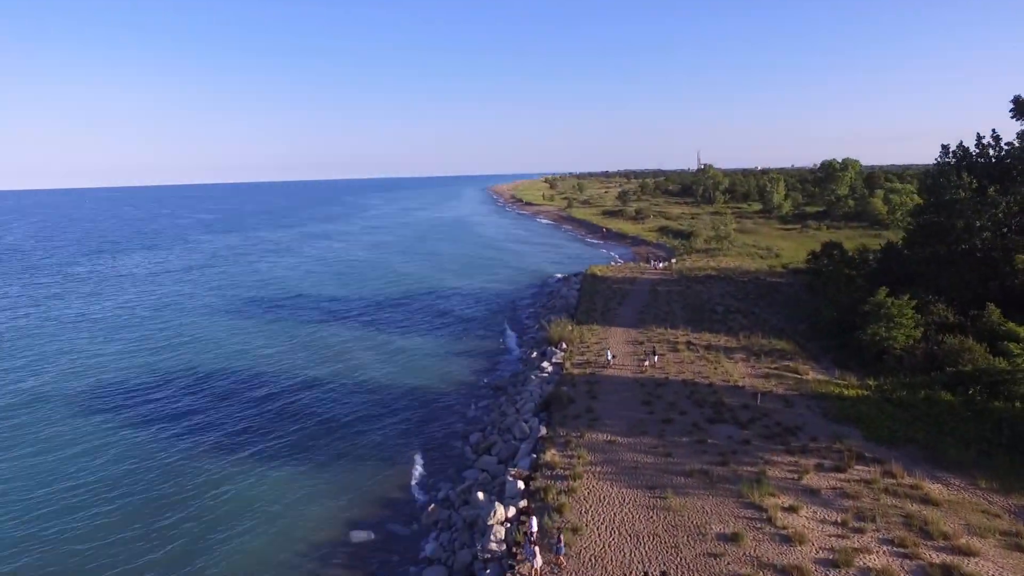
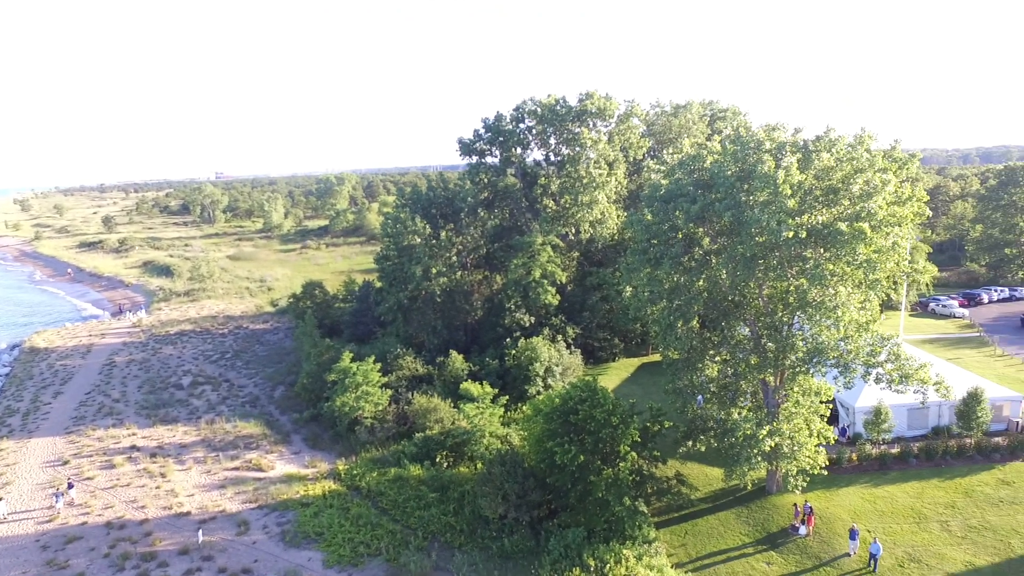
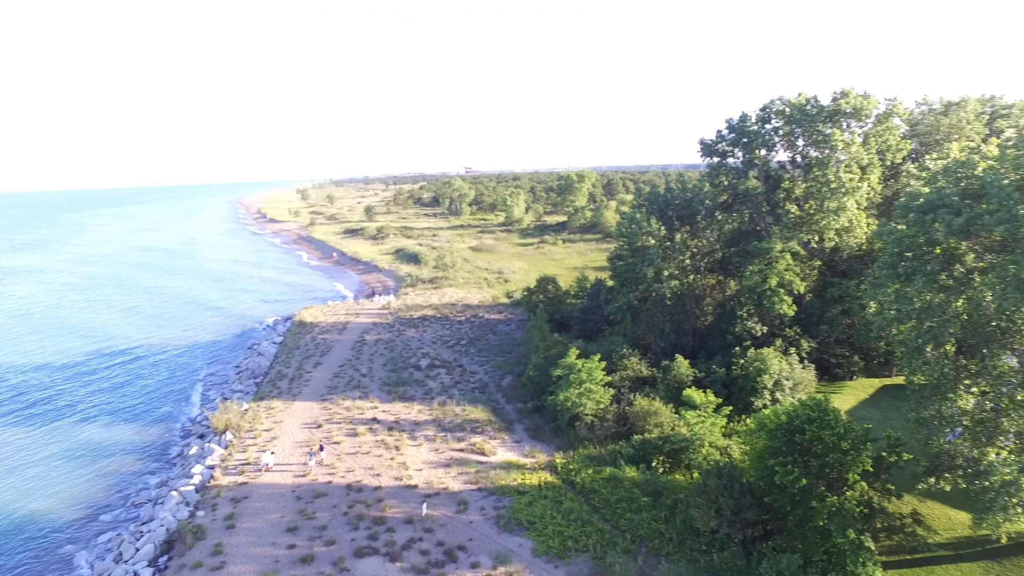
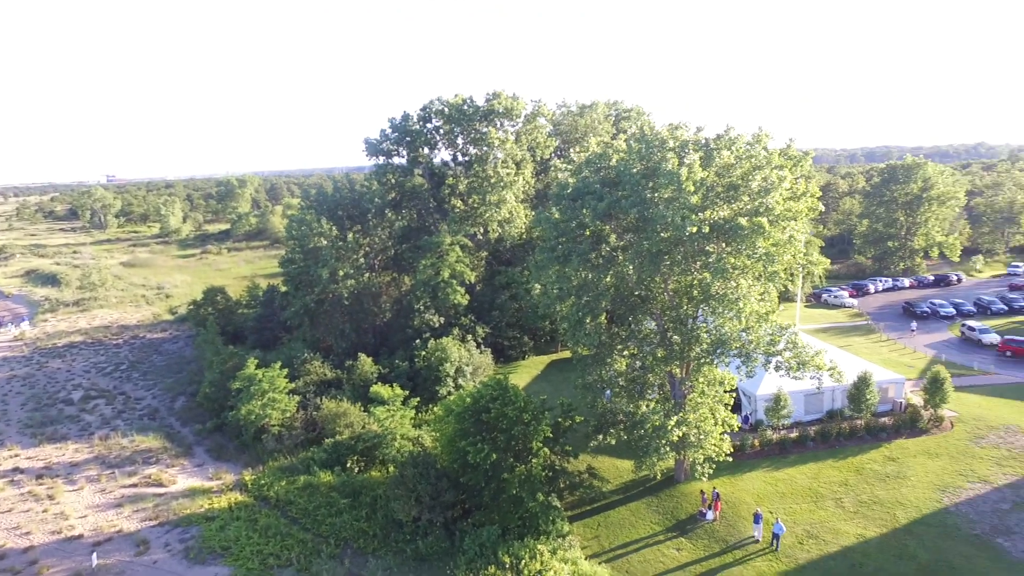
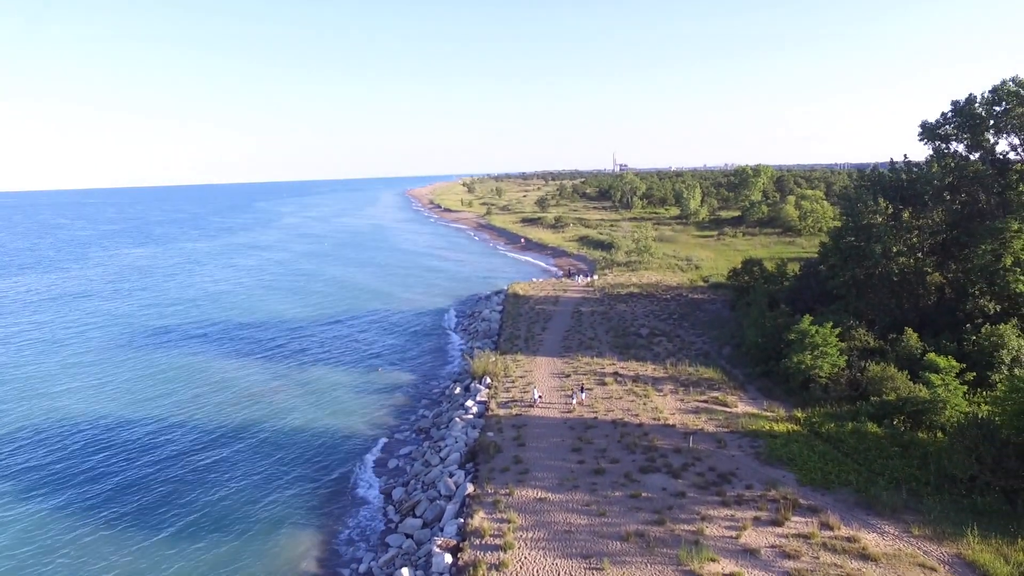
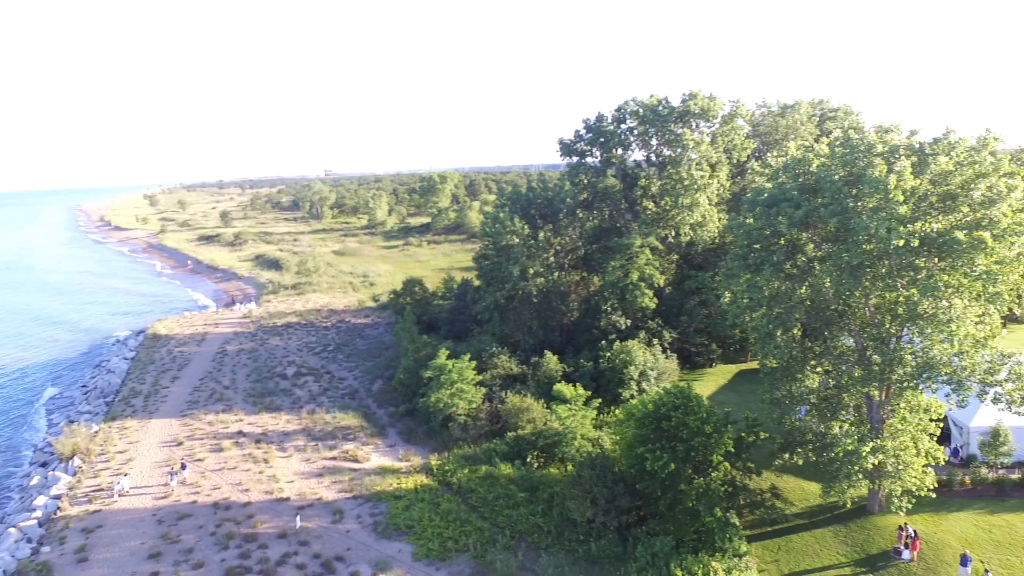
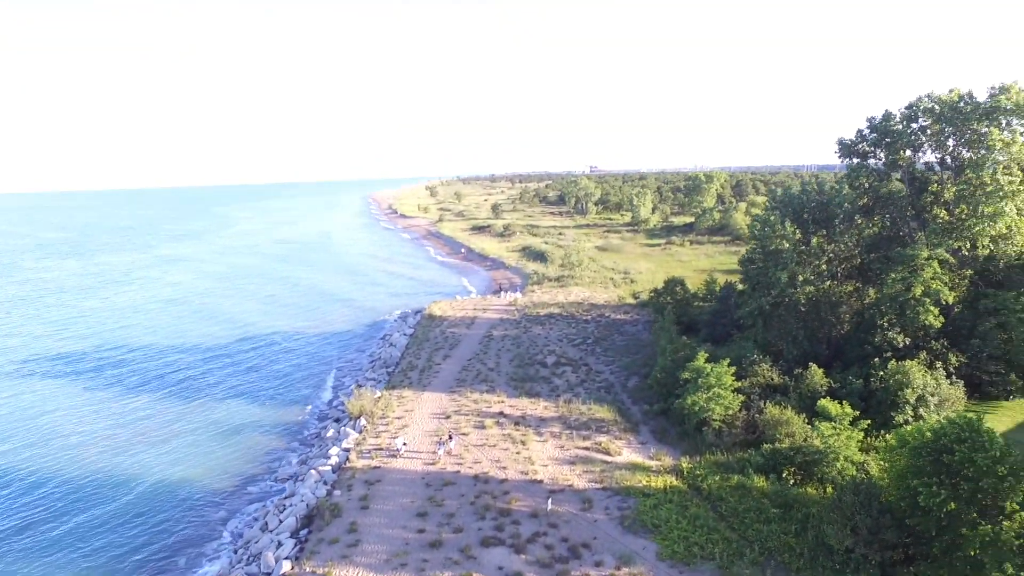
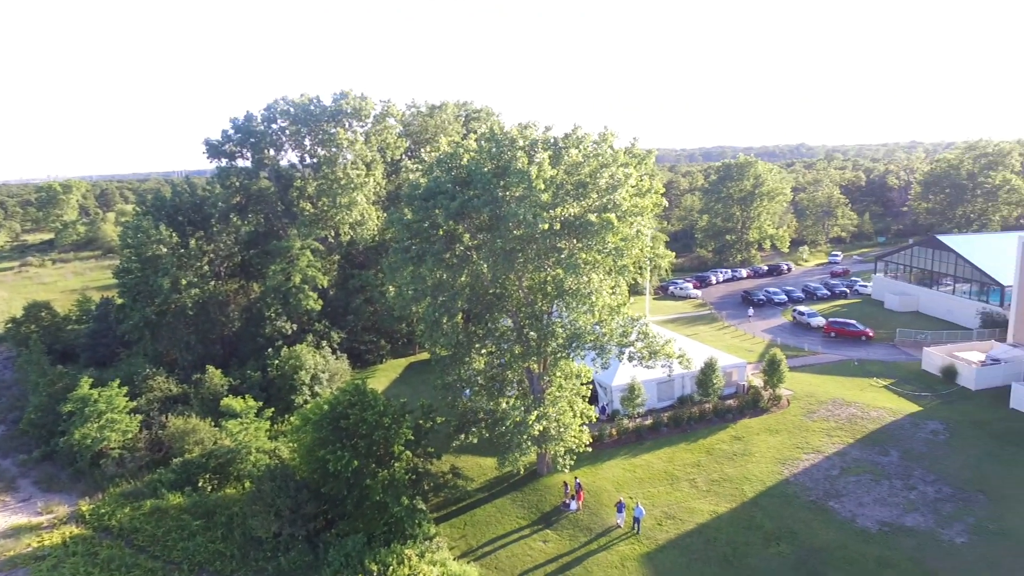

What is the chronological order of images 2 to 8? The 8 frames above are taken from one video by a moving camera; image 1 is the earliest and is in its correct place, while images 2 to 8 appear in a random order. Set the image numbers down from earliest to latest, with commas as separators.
5, 7, 3, 6, 2, 4, 8
